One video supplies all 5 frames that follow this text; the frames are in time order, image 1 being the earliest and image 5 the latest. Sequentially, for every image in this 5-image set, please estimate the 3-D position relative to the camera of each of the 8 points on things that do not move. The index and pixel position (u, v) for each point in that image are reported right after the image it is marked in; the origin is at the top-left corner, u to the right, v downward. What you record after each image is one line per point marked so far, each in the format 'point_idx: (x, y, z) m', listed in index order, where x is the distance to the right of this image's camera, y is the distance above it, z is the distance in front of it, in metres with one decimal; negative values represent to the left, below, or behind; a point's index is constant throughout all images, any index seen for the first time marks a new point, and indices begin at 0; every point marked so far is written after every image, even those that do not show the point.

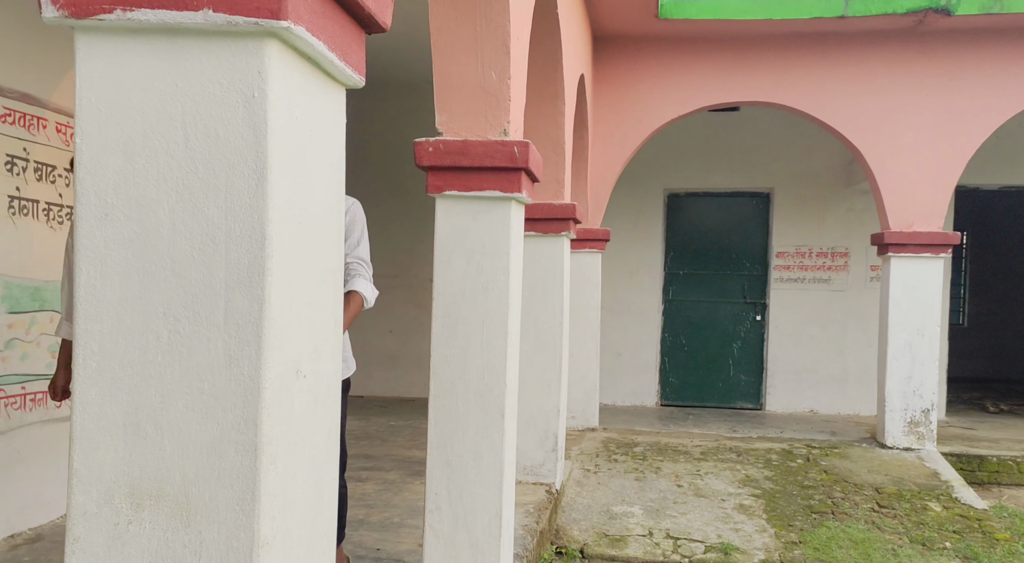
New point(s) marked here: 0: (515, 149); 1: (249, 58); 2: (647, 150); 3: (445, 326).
0: (0.0, +0.5, +3.1) m
1: (-0.4, +0.3, +1.2) m
2: (+1.3, +1.3, +8.7) m
3: (-0.2, -0.2, +3.2) m
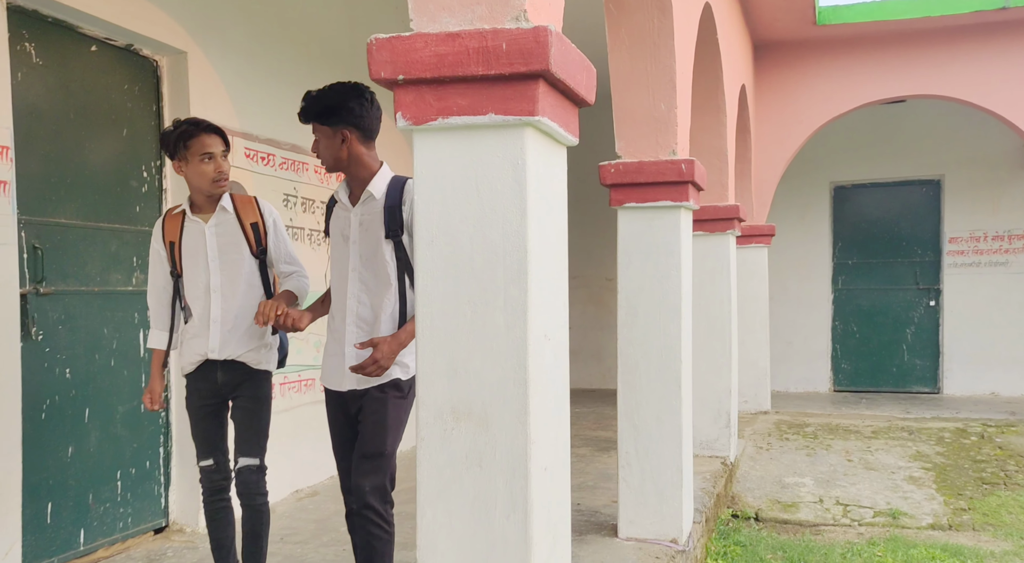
0: (+0.7, +0.5, +3.7) m
1: (0.0, +0.3, +2.0) m
2: (+3.1, +1.4, +9.0) m
3: (+0.5, -0.1, +3.9) m
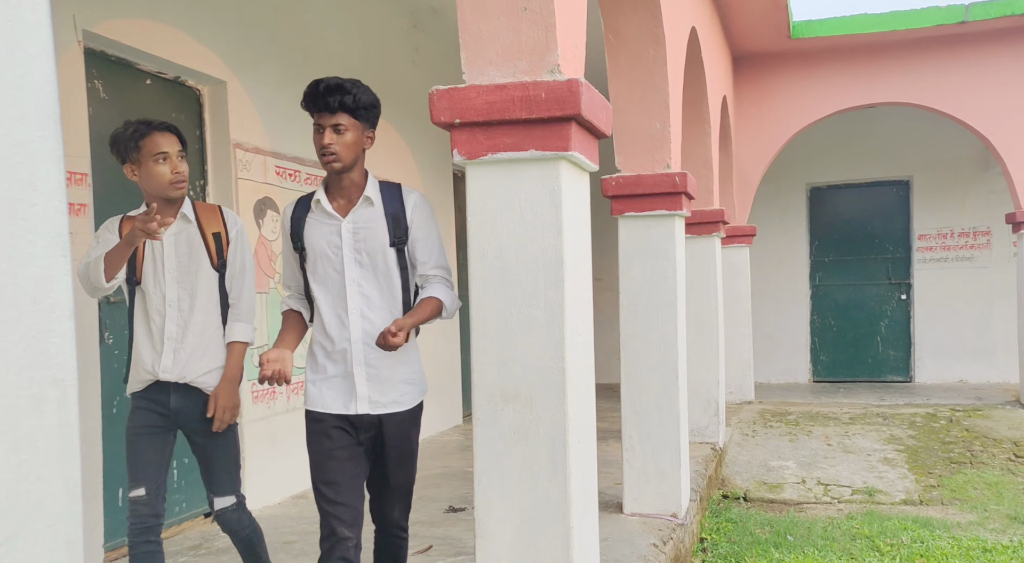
0: (+0.8, +0.5, +4.2) m
1: (+0.1, +0.3, +2.4) m
2: (+3.0, +1.4, +9.4) m
3: (+0.6, -0.1, +4.3) m
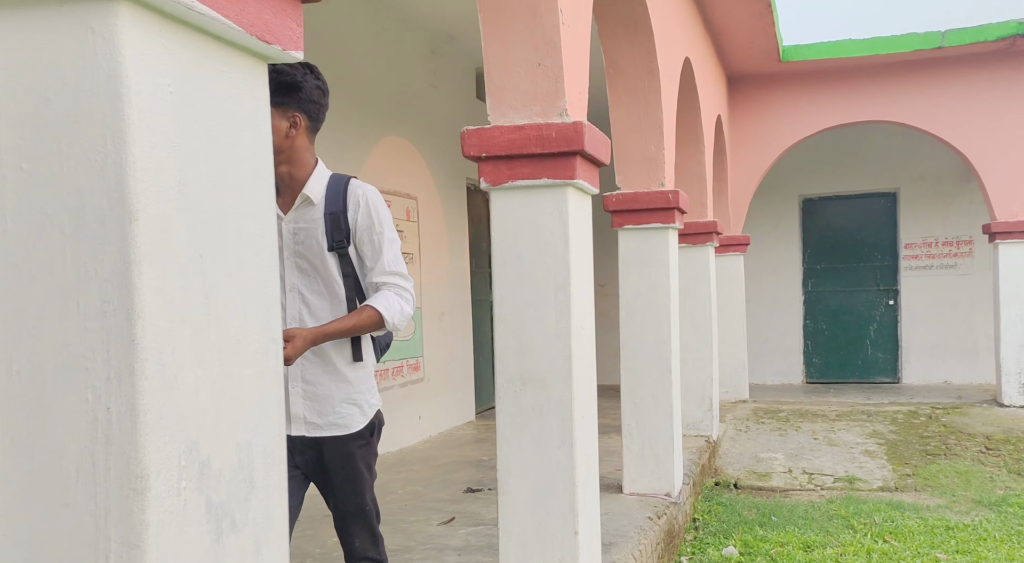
0: (+0.9, +0.5, +4.7) m
1: (+0.2, +0.3, +3.0) m
2: (+3.1, +1.3, +10.0) m
3: (+0.6, -0.2, +4.9) m
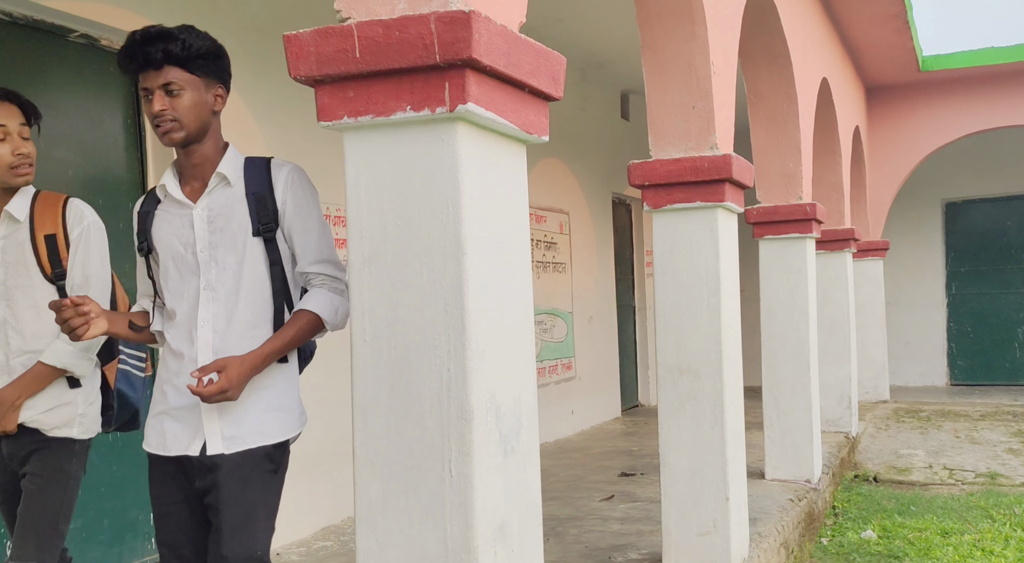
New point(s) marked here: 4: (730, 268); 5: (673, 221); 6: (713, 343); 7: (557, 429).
0: (+1.7, +0.4, +5.2) m
1: (+0.8, +0.3, +3.5) m
2: (+4.7, +1.3, +10.1) m
3: (+1.6, -0.2, +5.3) m
4: (+0.9, +0.1, +3.6) m
5: (+0.7, +0.2, +3.6) m
6: (+0.8, -0.3, +3.5) m
7: (+0.4, -1.2, +6.9) m
